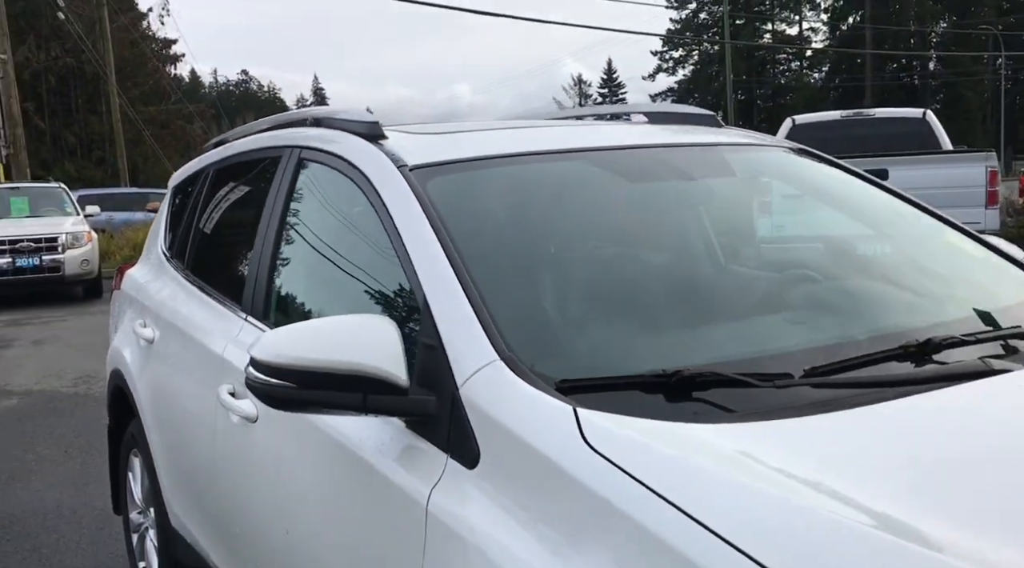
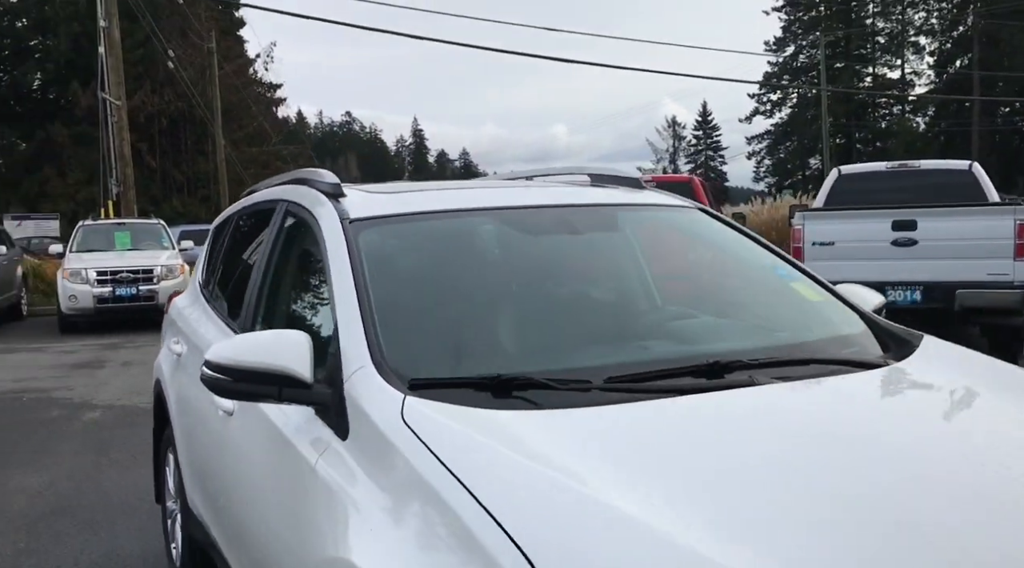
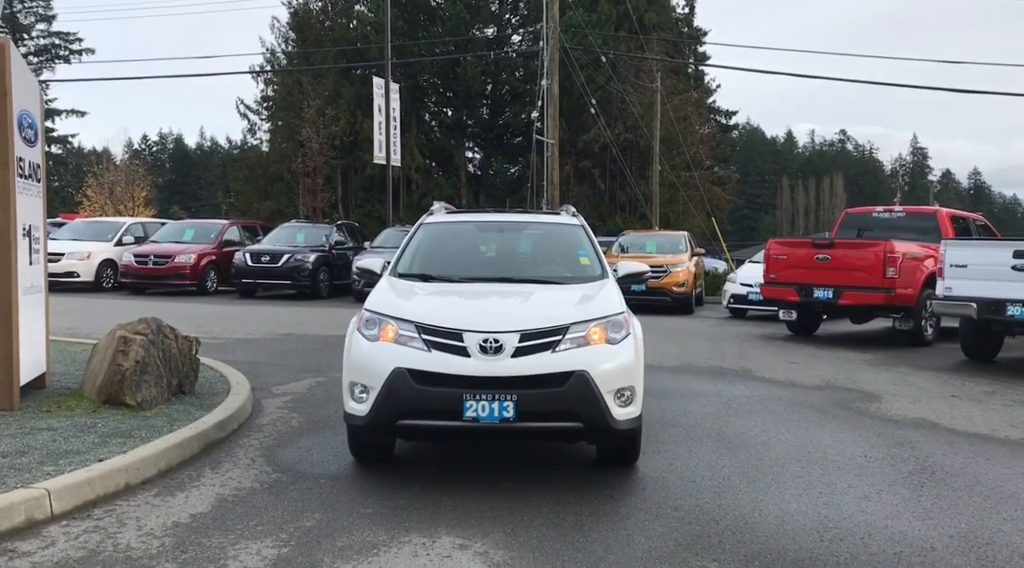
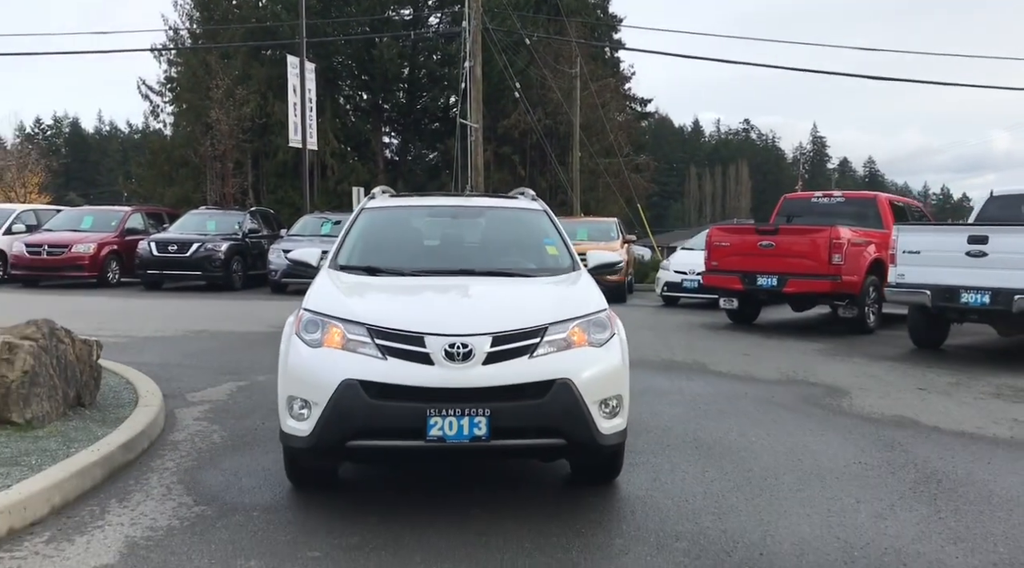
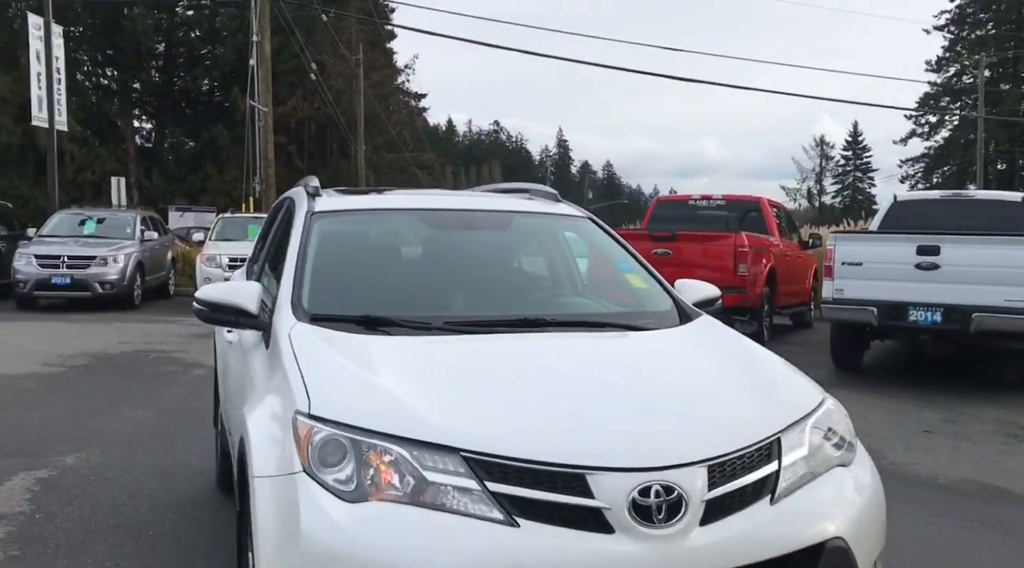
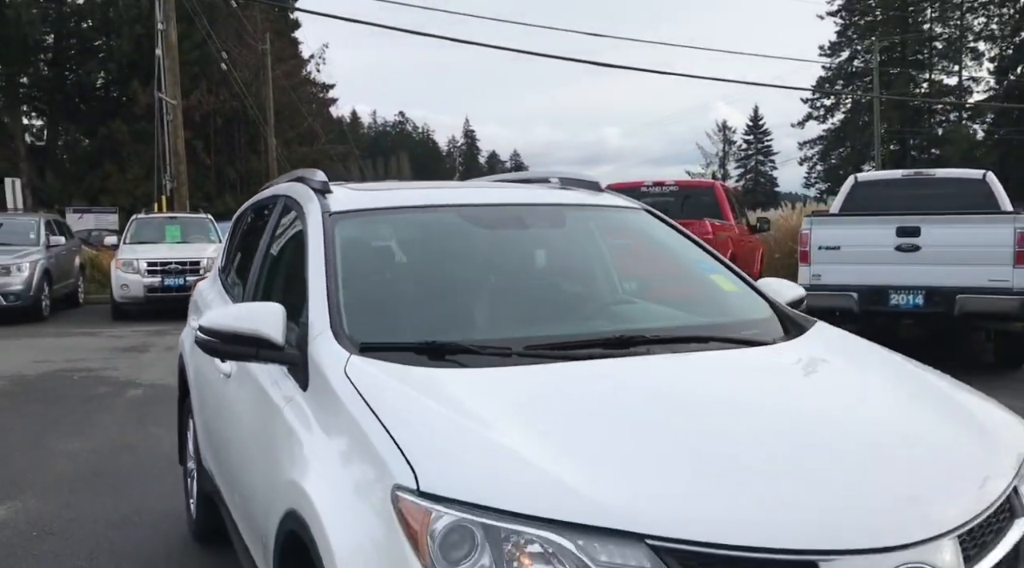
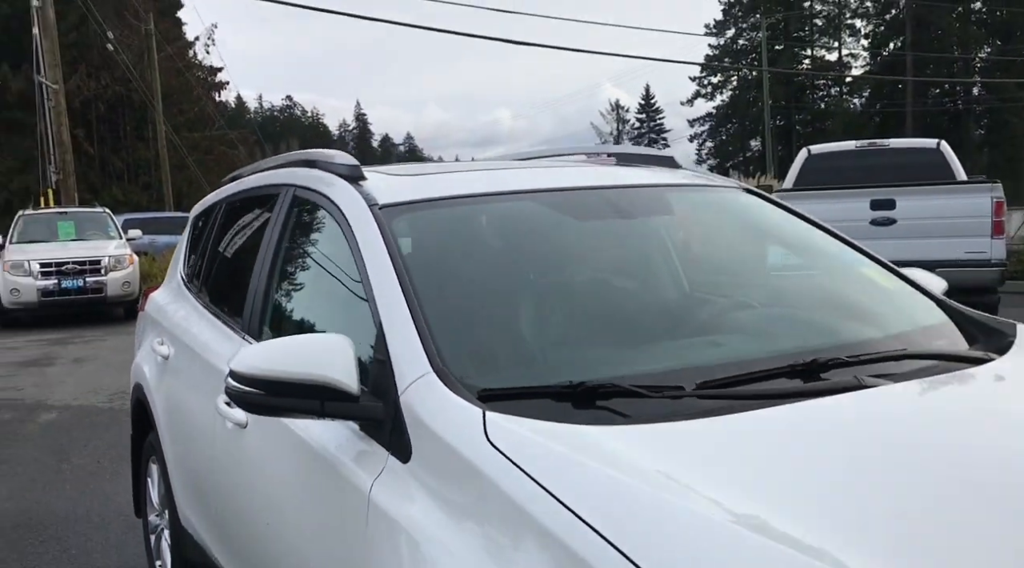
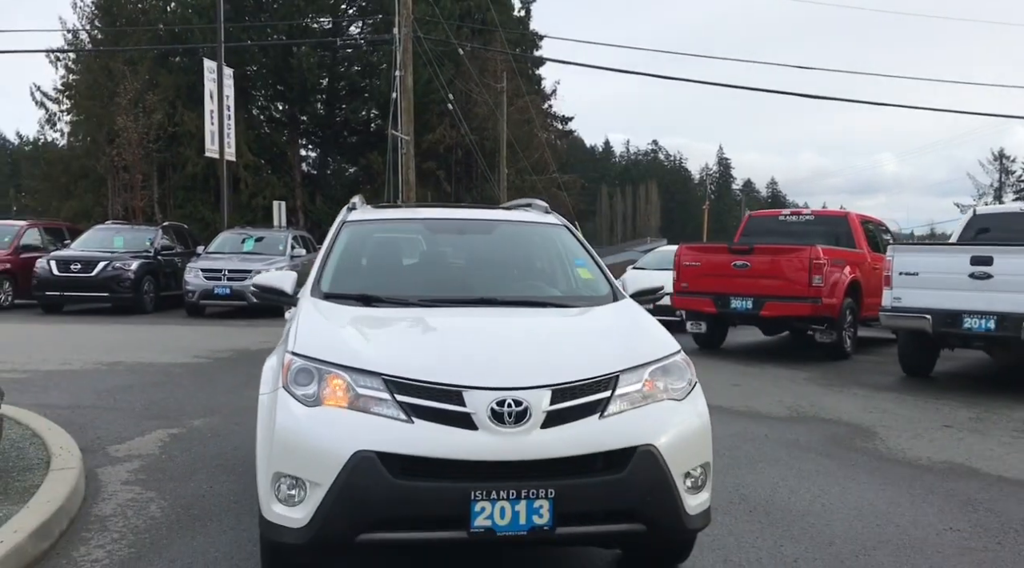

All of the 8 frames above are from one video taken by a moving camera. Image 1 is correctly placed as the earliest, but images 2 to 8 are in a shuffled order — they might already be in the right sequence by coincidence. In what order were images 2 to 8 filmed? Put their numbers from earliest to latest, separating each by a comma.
7, 2, 6, 5, 8, 4, 3
